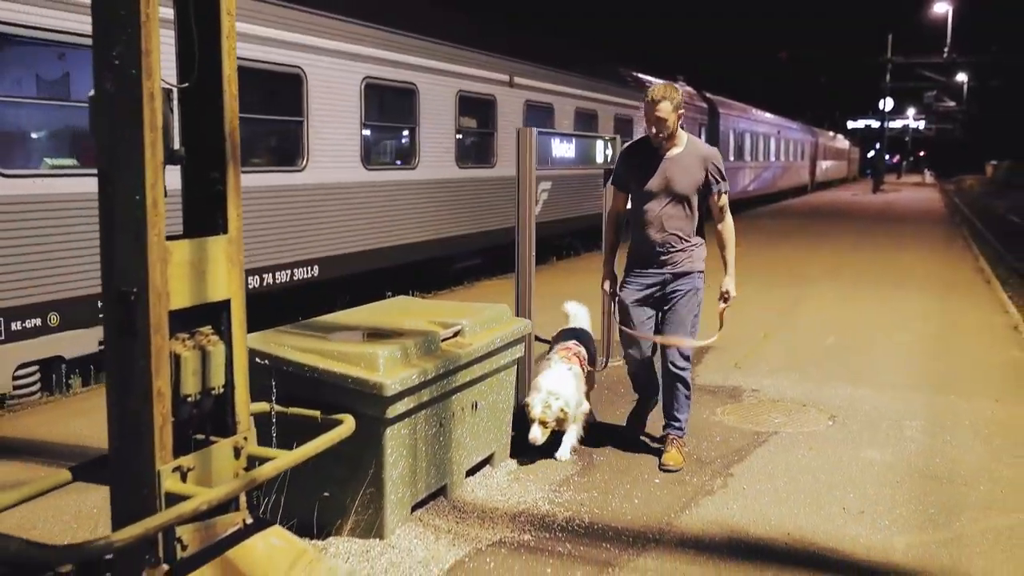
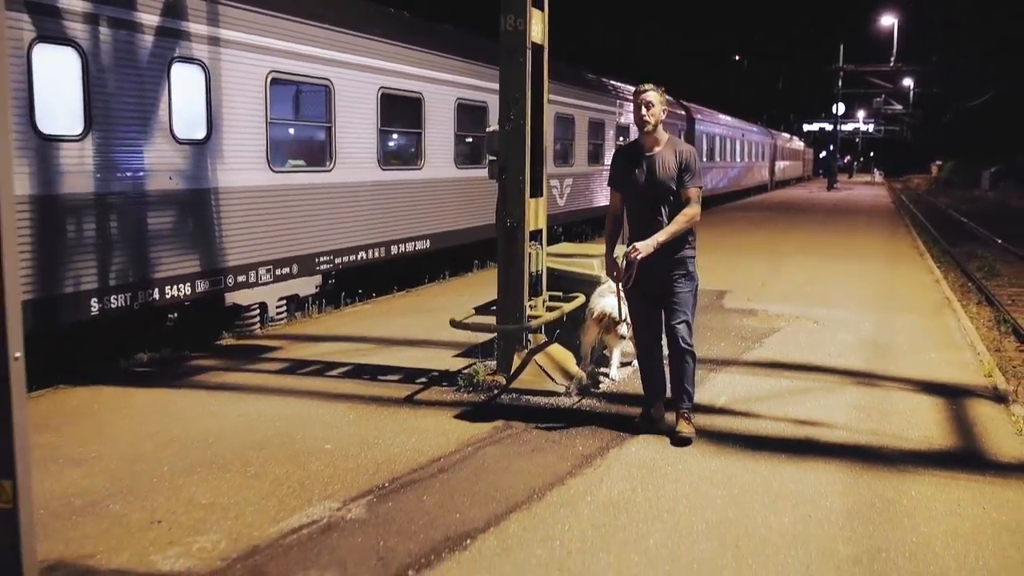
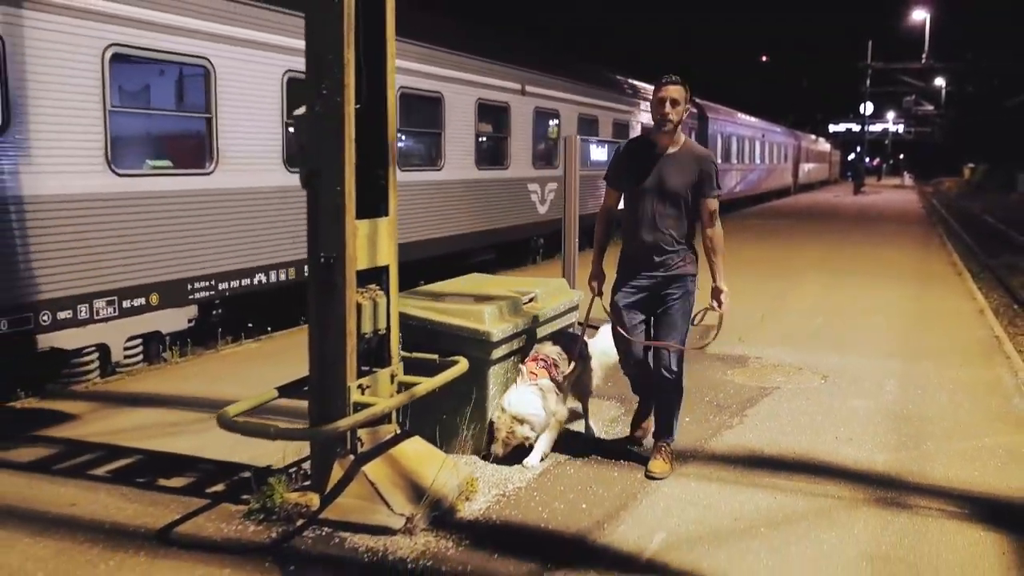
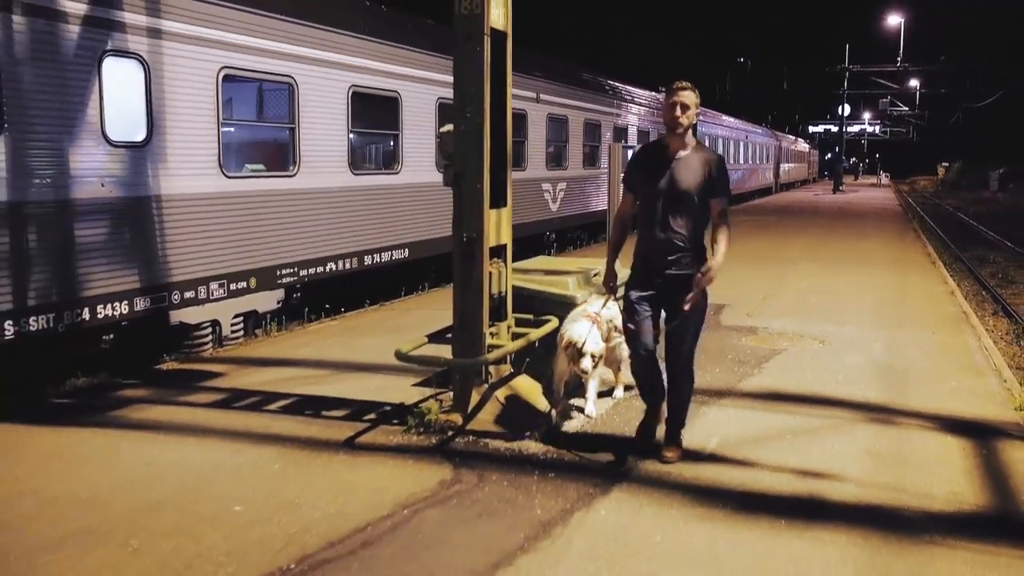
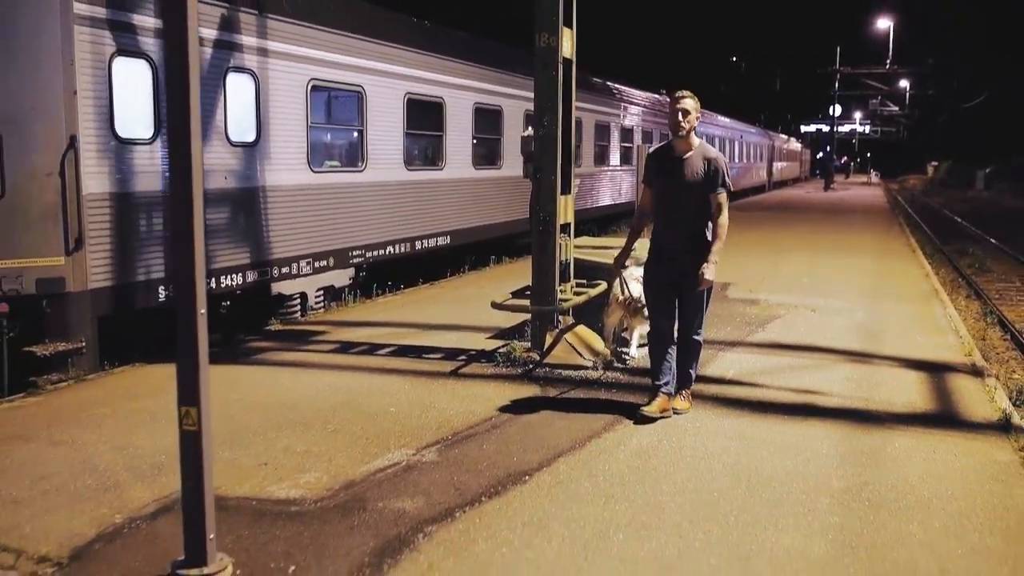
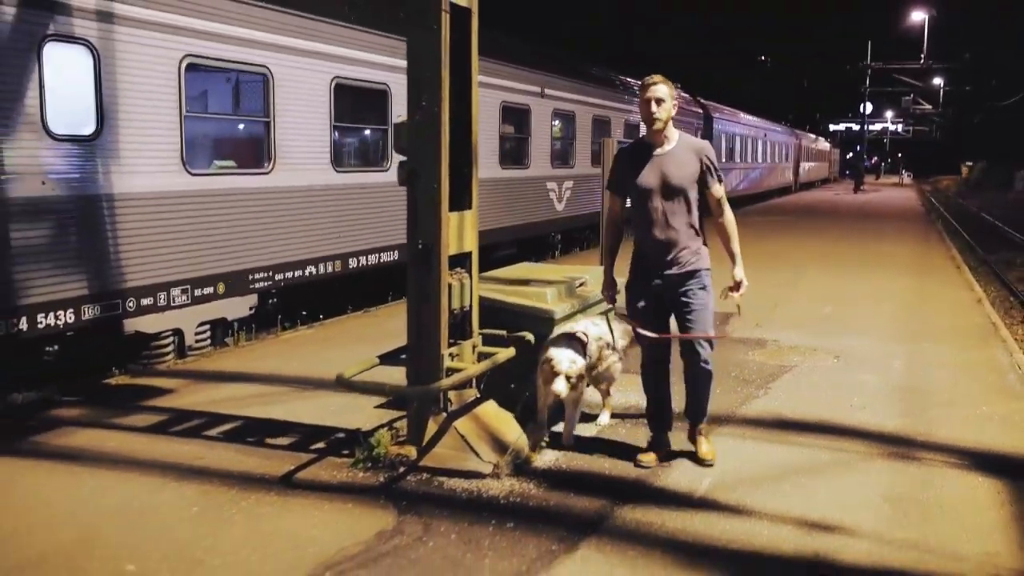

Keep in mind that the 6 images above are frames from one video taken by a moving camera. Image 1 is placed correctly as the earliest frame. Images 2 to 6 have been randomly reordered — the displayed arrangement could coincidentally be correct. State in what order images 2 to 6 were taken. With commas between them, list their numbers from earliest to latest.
3, 6, 4, 2, 5
